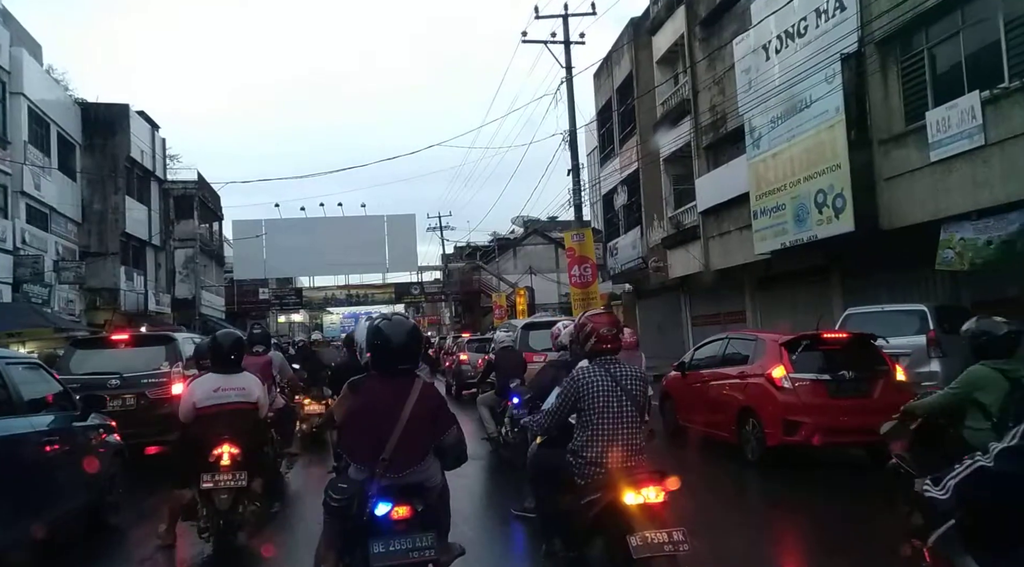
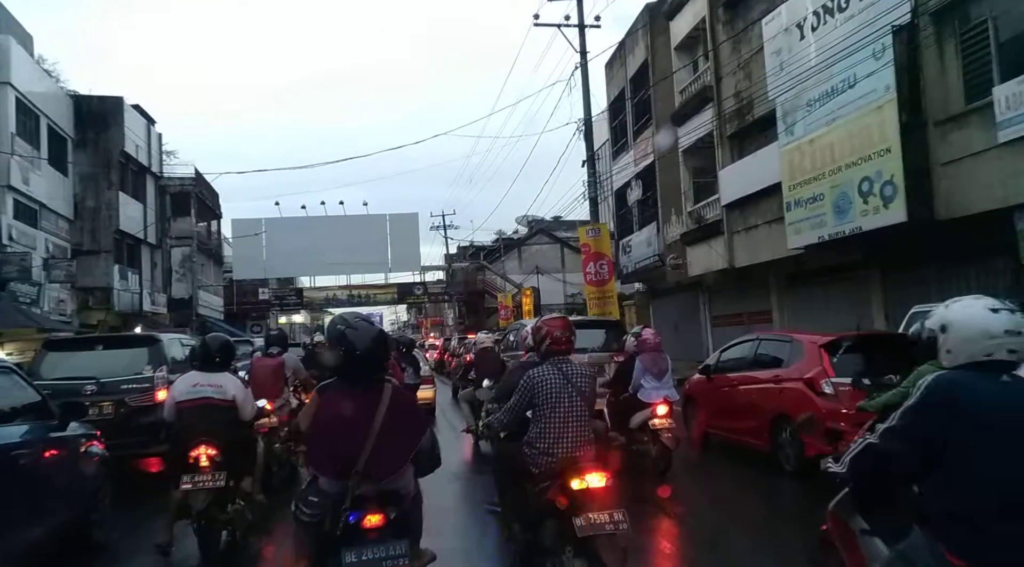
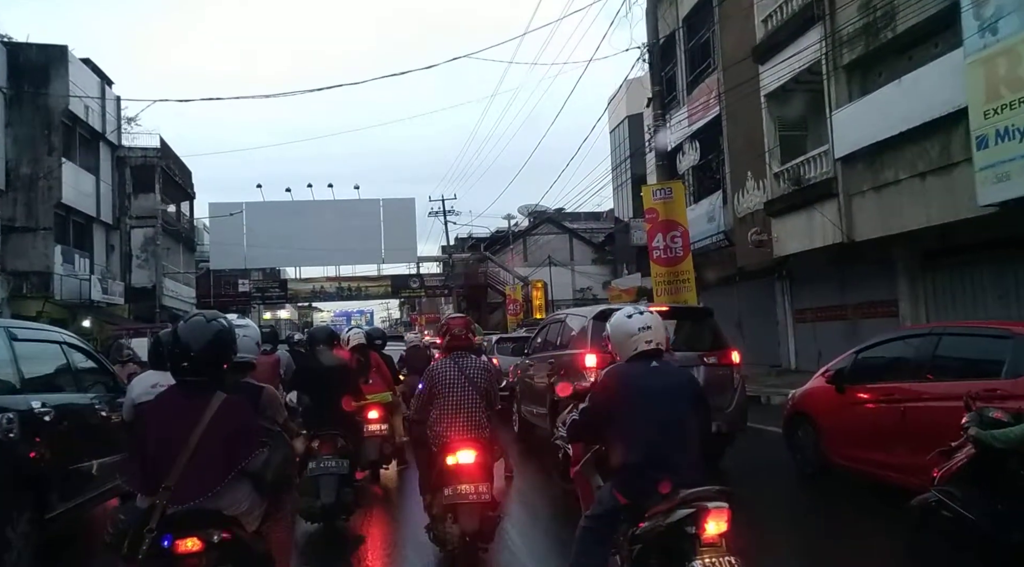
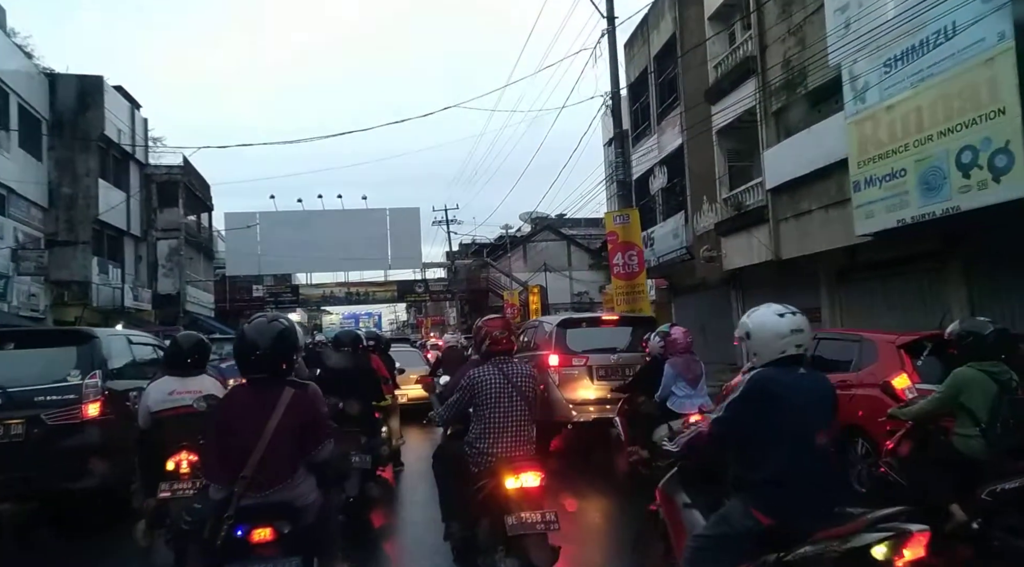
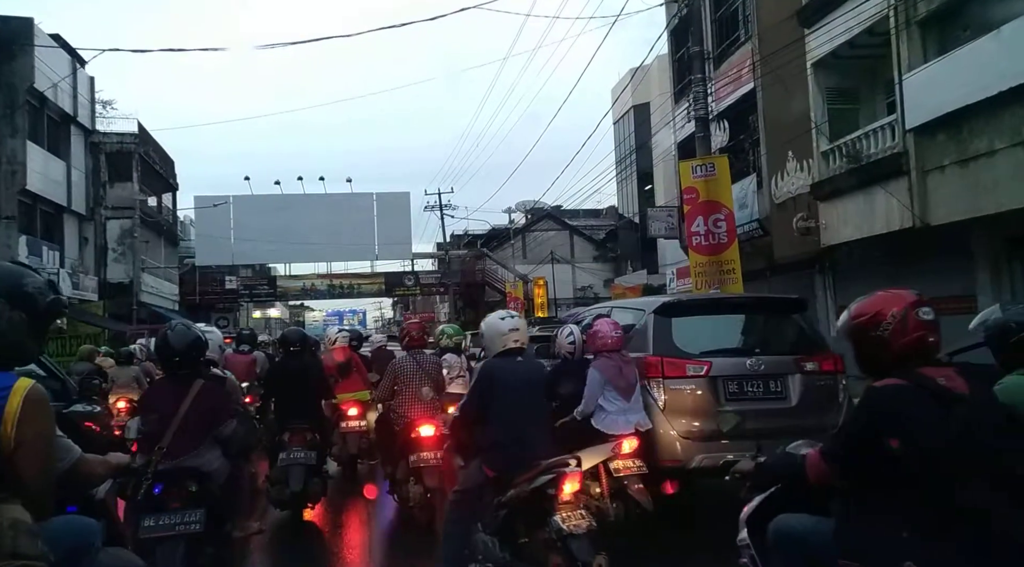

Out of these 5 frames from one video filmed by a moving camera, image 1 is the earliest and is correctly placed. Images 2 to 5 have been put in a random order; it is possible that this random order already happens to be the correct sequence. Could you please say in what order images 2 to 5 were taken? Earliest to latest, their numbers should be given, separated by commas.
2, 4, 3, 5
